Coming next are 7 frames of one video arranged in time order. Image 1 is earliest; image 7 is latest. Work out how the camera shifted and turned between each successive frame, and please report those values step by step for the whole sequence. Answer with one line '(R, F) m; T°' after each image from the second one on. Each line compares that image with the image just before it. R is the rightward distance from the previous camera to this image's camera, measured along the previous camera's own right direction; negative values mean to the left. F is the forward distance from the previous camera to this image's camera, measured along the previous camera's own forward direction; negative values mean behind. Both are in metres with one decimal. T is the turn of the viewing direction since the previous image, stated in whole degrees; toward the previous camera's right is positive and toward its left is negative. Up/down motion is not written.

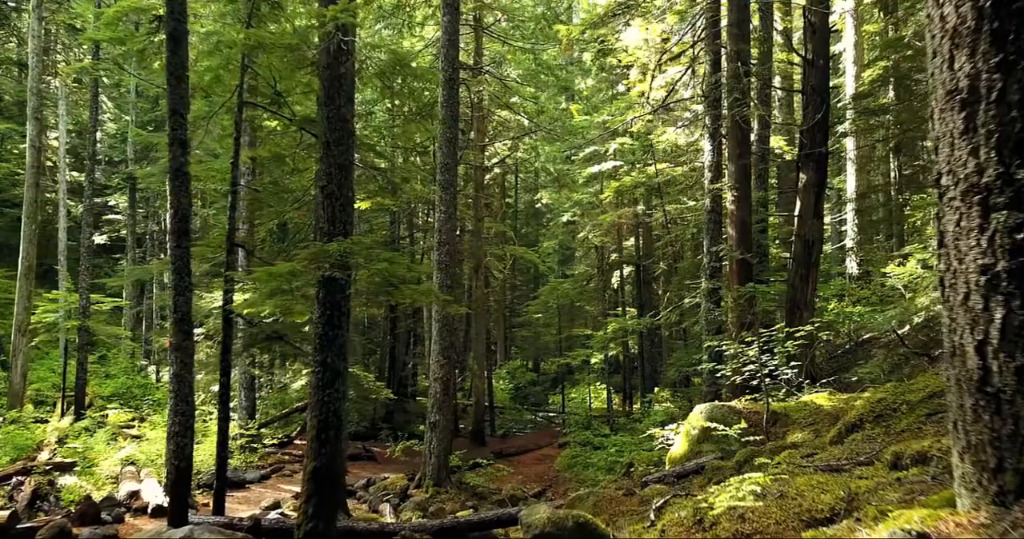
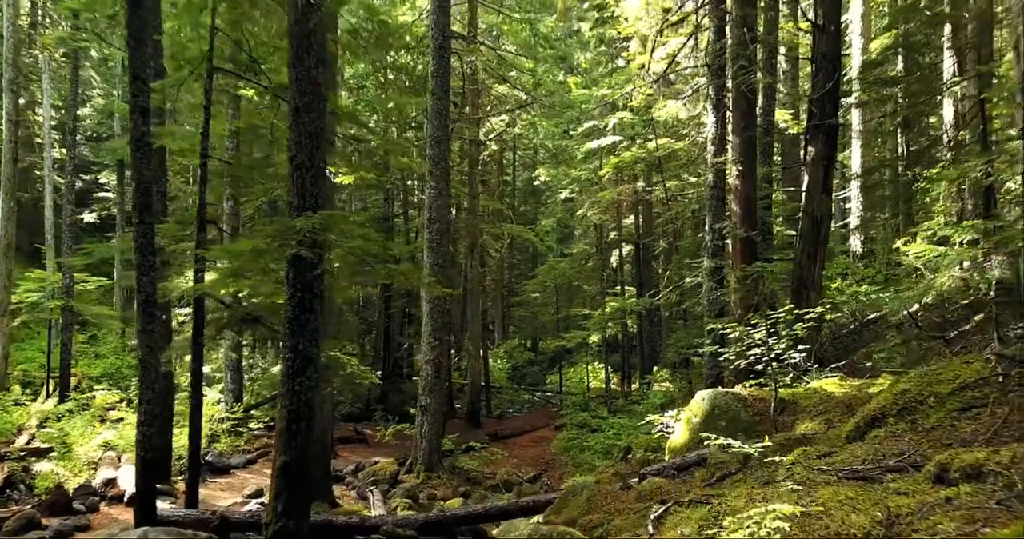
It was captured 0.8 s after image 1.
(+0.1, +0.5) m; 0°
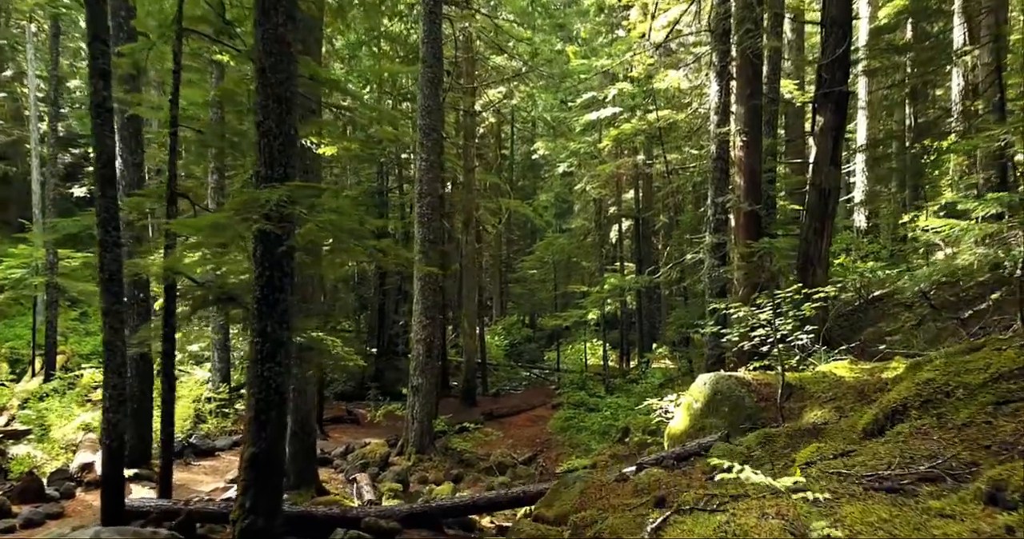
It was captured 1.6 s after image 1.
(+0.1, +0.5) m; 0°
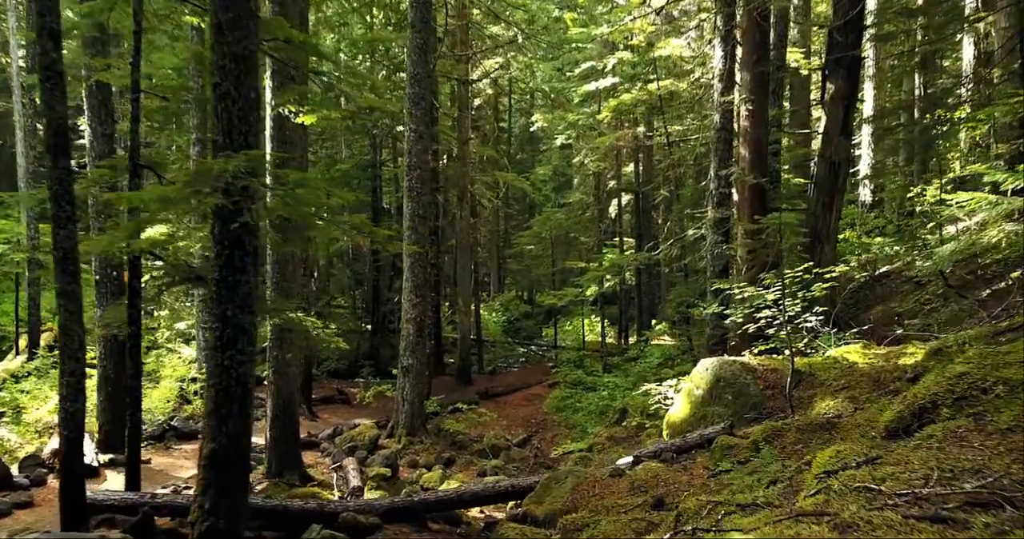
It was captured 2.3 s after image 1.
(+0.1, +0.5) m; 0°
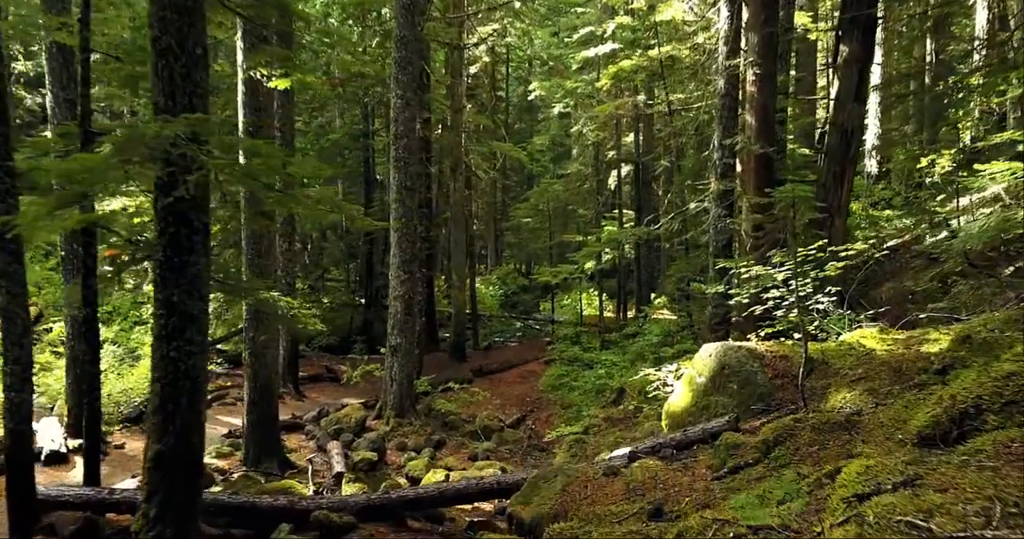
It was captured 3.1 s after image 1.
(+0.1, +0.5) m; 0°
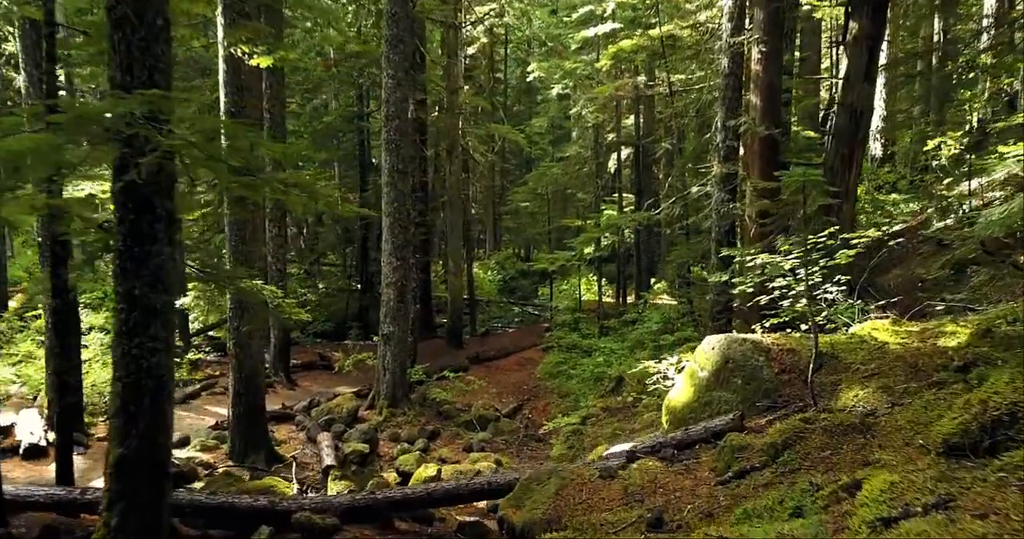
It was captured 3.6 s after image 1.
(+0.1, +0.3) m; 0°
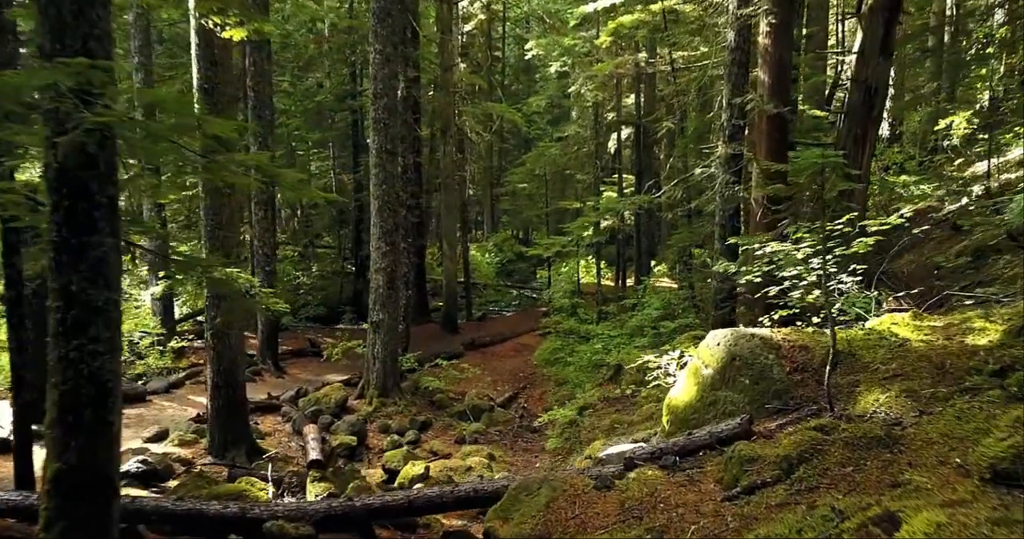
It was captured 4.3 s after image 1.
(+0.1, +0.4) m; 0°
